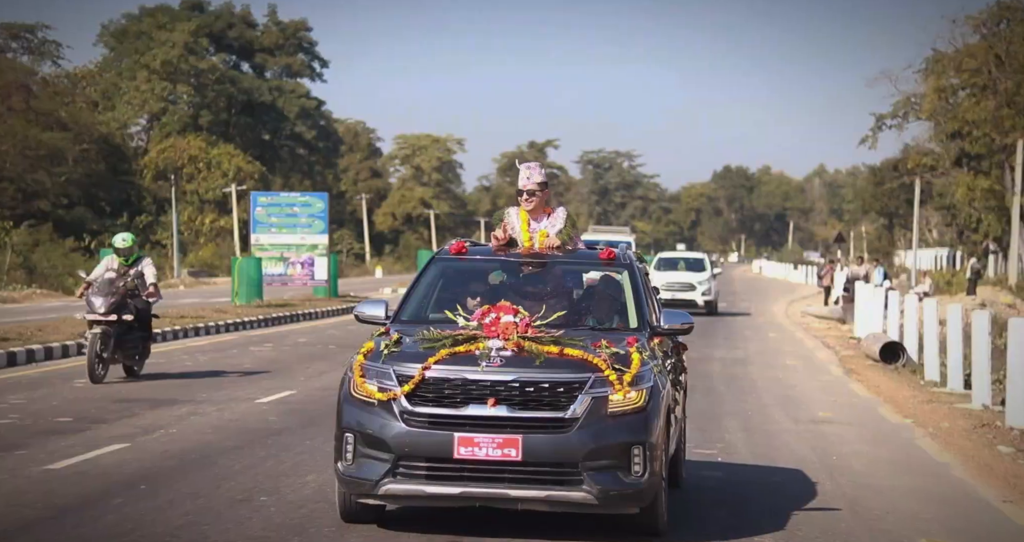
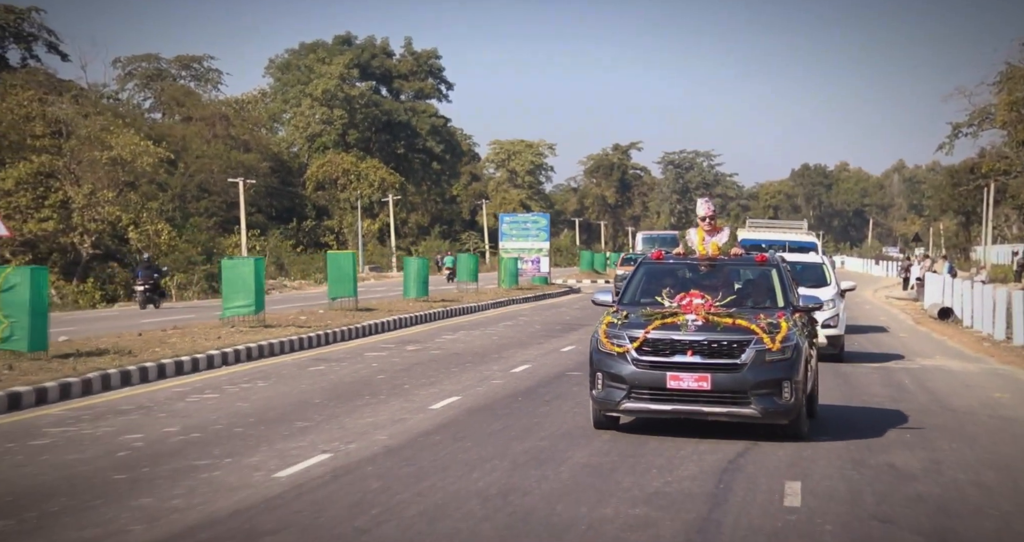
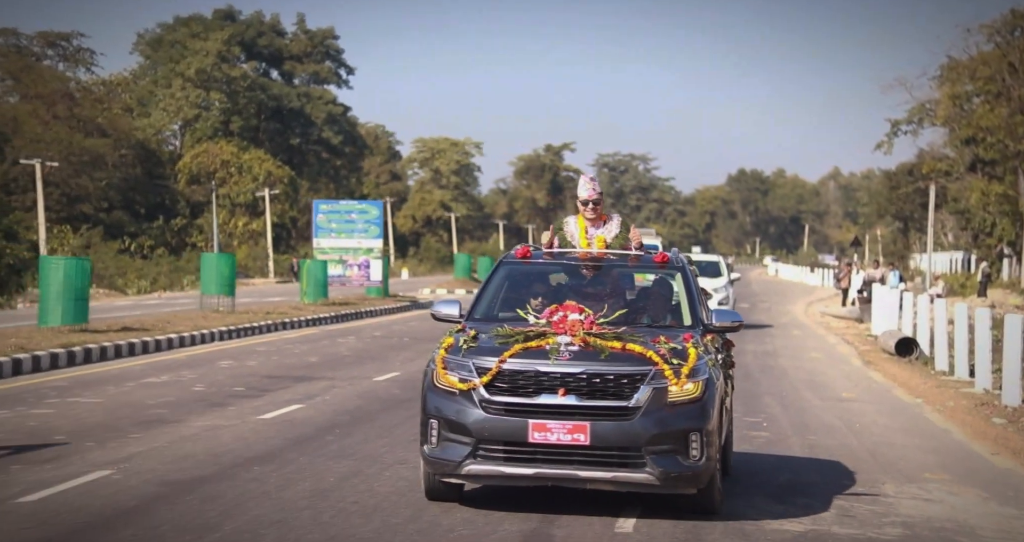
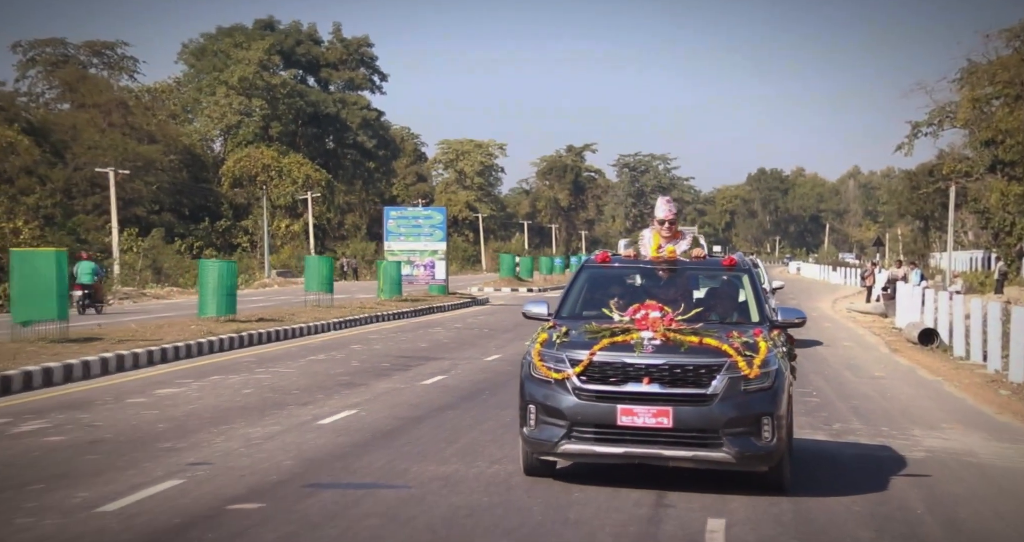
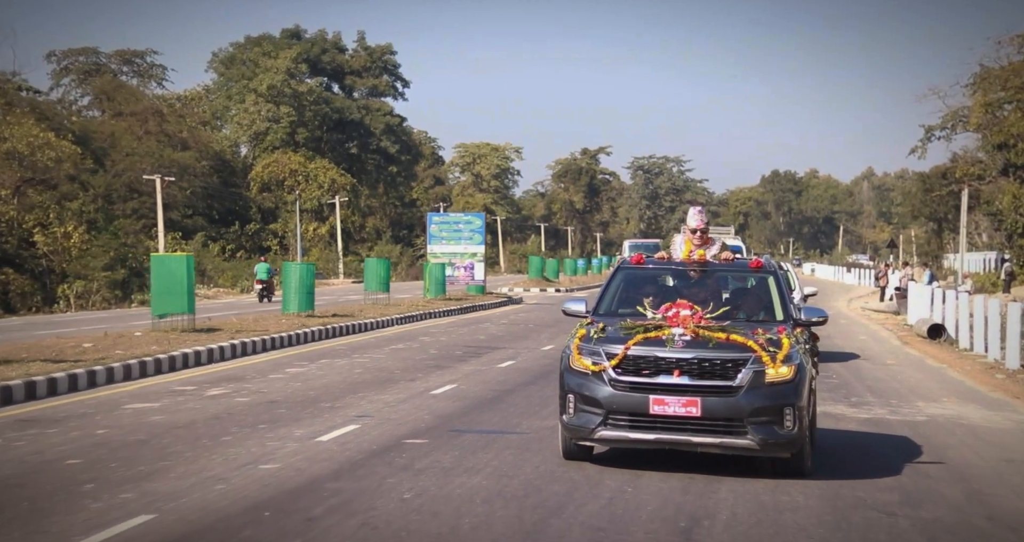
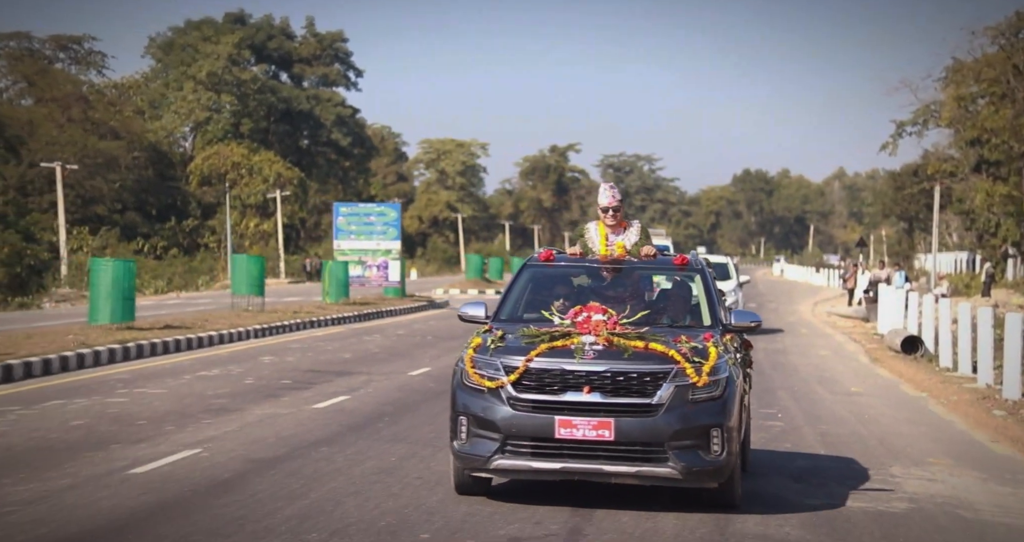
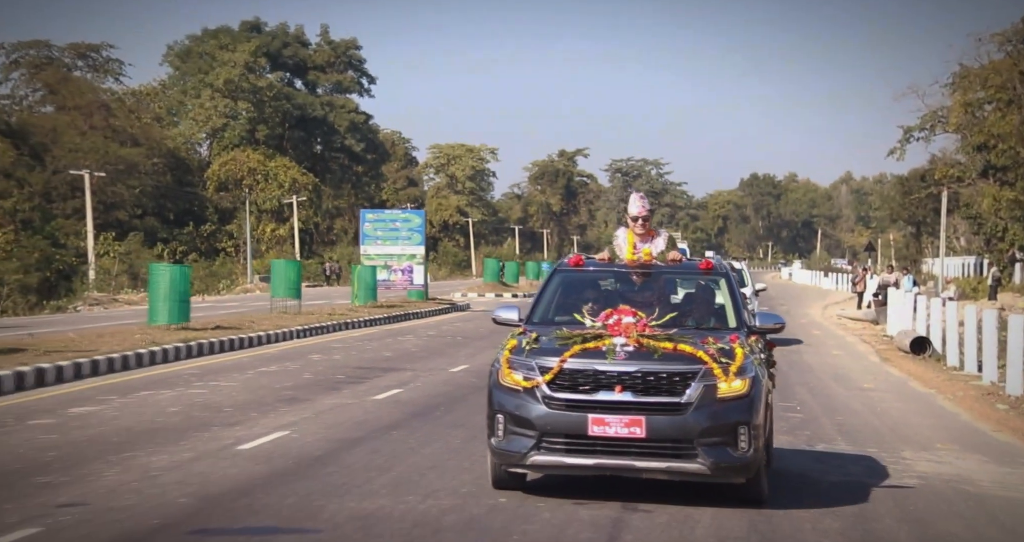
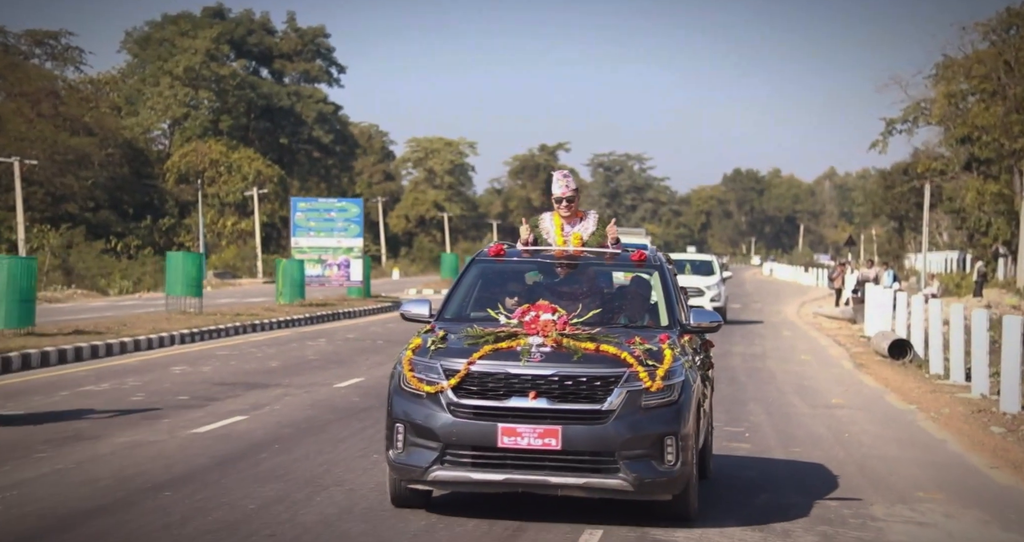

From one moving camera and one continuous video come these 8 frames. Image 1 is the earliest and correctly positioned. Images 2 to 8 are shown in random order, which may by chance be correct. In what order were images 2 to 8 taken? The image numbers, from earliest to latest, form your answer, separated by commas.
8, 3, 6, 7, 4, 5, 2
